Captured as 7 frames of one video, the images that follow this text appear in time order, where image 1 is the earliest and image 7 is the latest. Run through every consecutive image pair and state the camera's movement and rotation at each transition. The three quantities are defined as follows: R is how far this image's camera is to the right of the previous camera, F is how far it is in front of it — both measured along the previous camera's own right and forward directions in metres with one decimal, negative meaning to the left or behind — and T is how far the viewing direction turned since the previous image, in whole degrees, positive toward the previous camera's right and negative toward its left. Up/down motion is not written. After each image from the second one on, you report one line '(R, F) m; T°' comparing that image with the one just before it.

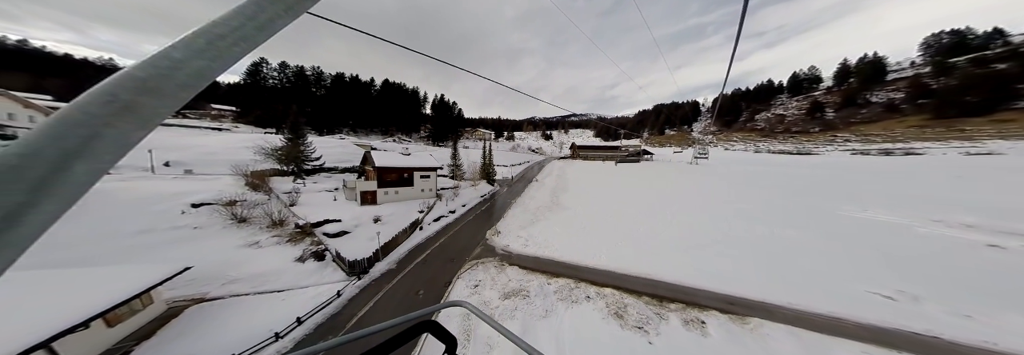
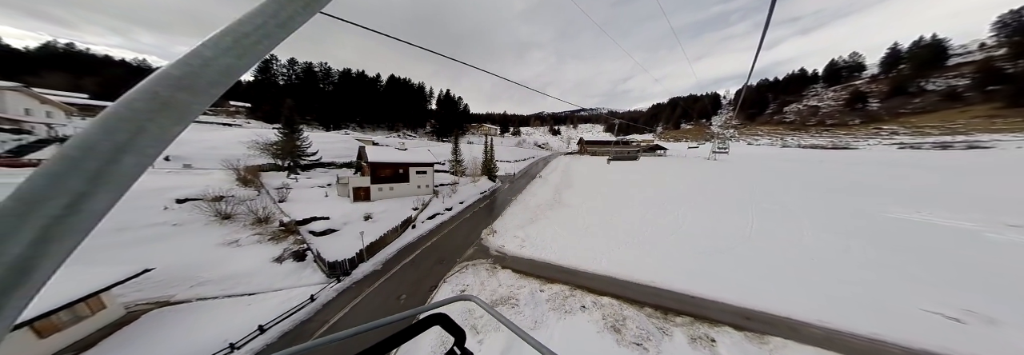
(+0.4, +0.4) m; -3°
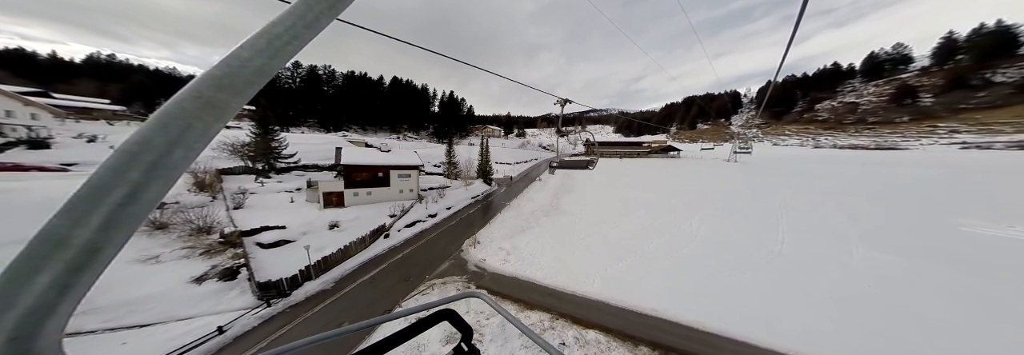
(+0.6, +0.7) m; -3°
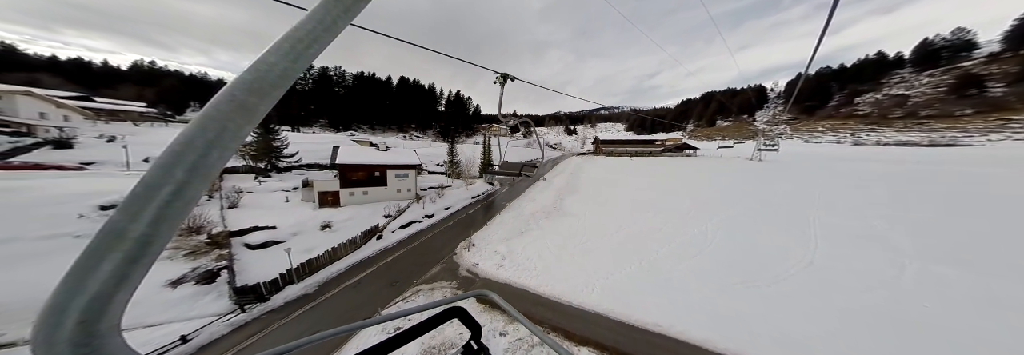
(+0.4, +0.3) m; -3°
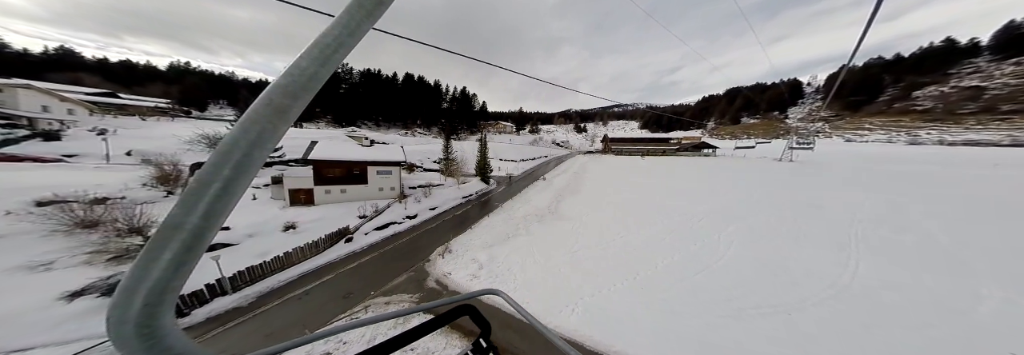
(+0.7, +0.6) m; -3°
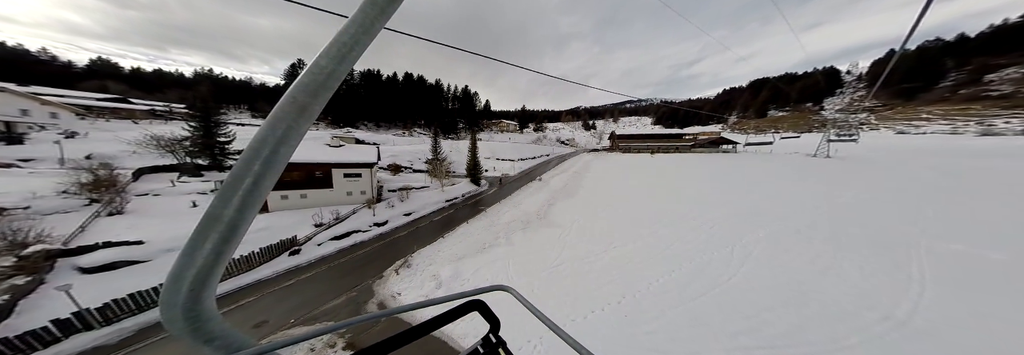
(+0.8, +0.8) m; -3°
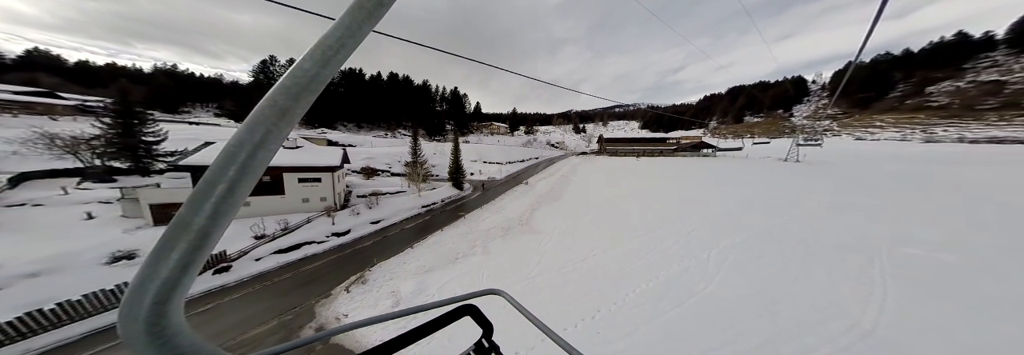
(0.0, +0.6) m; +3°
